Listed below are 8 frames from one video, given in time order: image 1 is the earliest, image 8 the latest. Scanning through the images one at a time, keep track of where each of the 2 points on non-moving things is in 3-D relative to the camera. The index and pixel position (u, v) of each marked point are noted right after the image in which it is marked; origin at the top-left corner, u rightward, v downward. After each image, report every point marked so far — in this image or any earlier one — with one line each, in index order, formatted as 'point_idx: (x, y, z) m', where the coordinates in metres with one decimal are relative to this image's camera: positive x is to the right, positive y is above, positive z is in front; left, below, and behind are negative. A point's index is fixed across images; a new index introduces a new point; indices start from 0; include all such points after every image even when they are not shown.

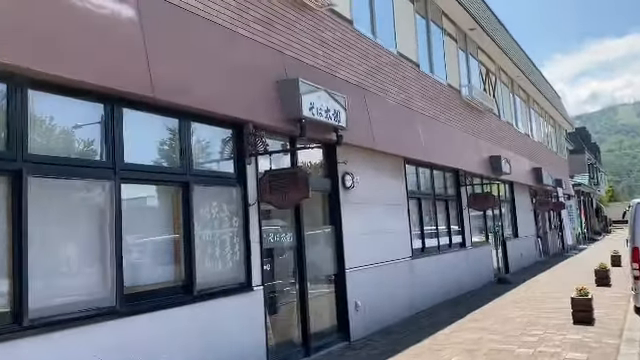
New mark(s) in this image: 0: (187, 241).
0: (-1.5, -0.7, +6.2) m
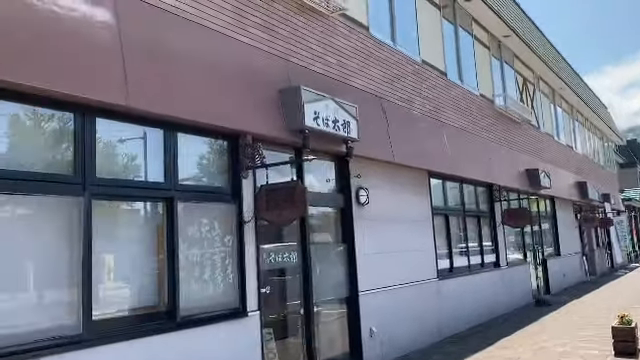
0: (-1.5, -0.8, +5.7) m
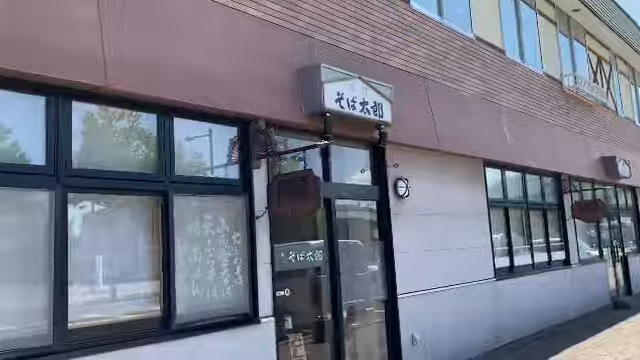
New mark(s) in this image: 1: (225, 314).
0: (-1.4, -0.8, +5.1) m
1: (-1.0, -1.3, +5.5) m
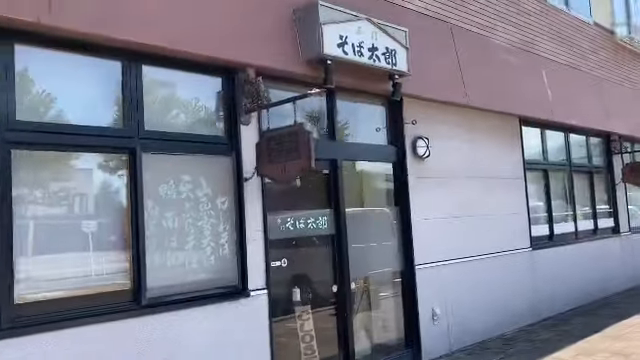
0: (-1.5, -0.4, +4.5) m
1: (-1.0, -1.0, +4.9) m
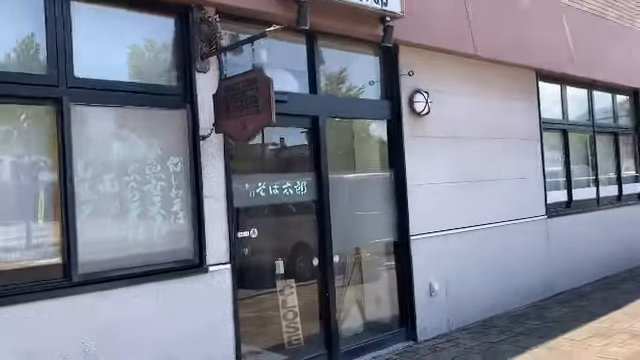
0: (-1.8, -0.1, +3.8) m
1: (-1.3, -0.6, +4.2) m
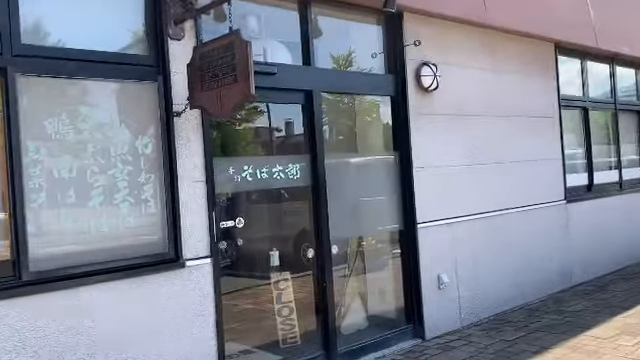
0: (-1.8, 0.0, +3.3) m
1: (-1.3, -0.5, +3.7) m
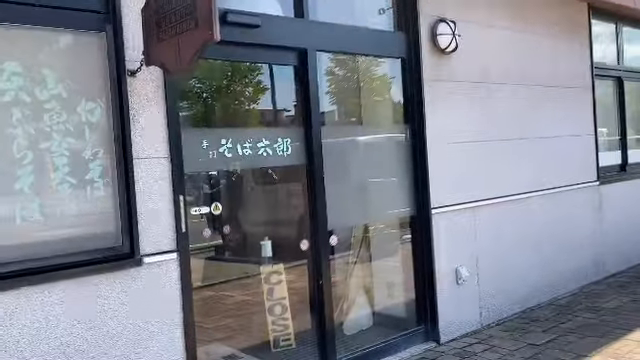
0: (-1.9, +0.1, +2.5) m
1: (-1.4, -0.4, +3.0) m
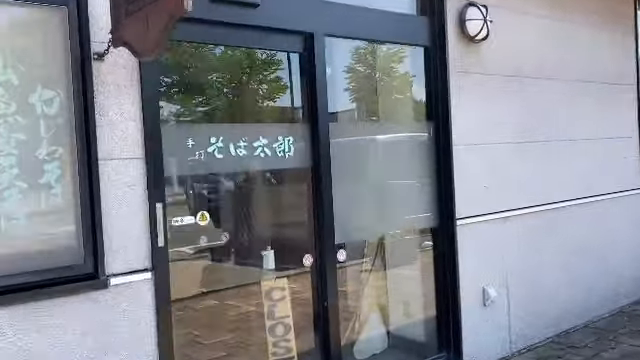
0: (-1.9, +0.1, +2.0) m
1: (-1.4, -0.4, +2.4) m
